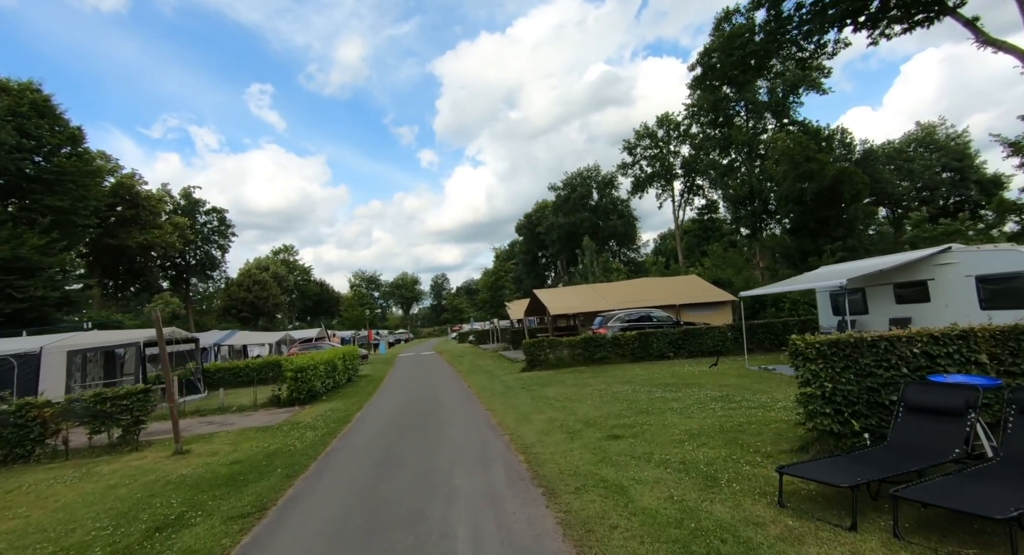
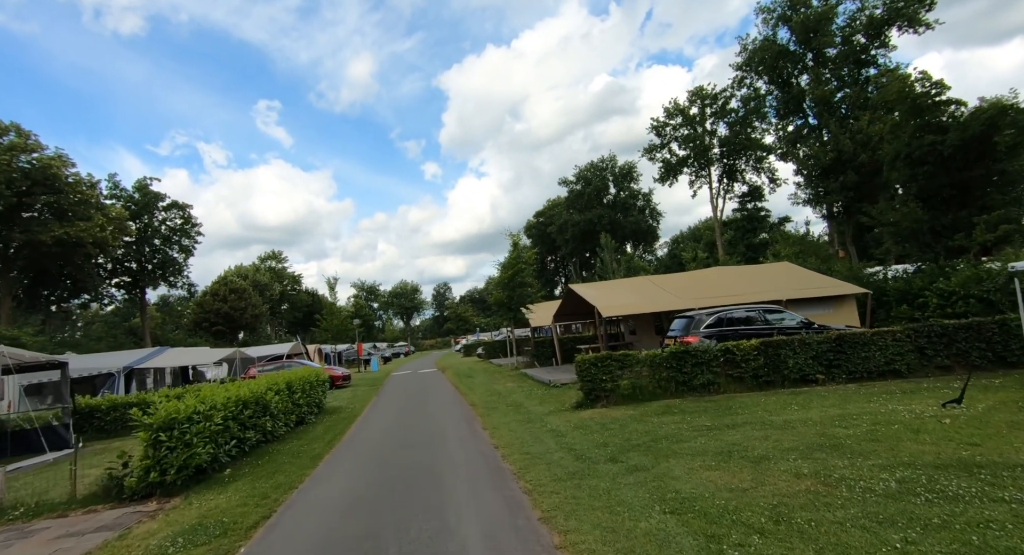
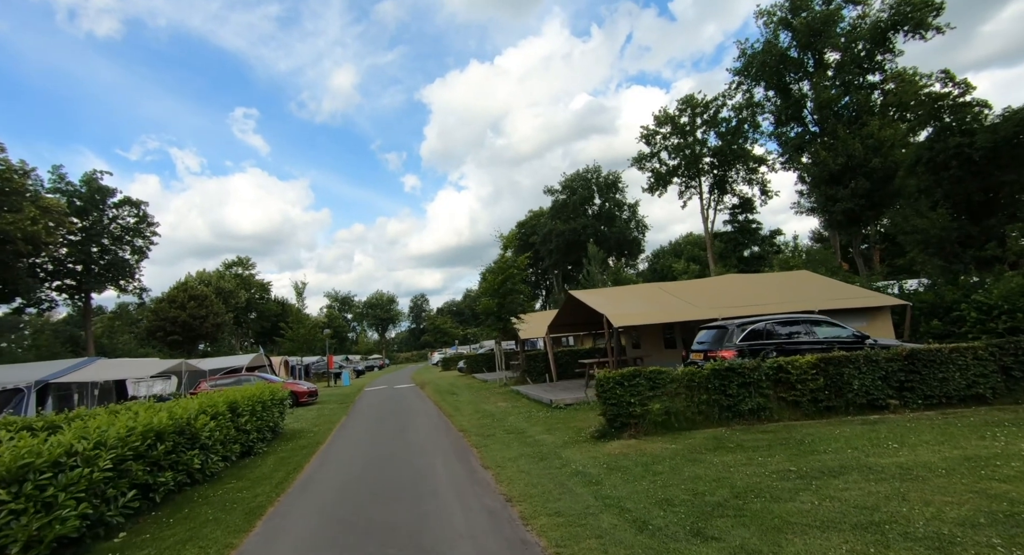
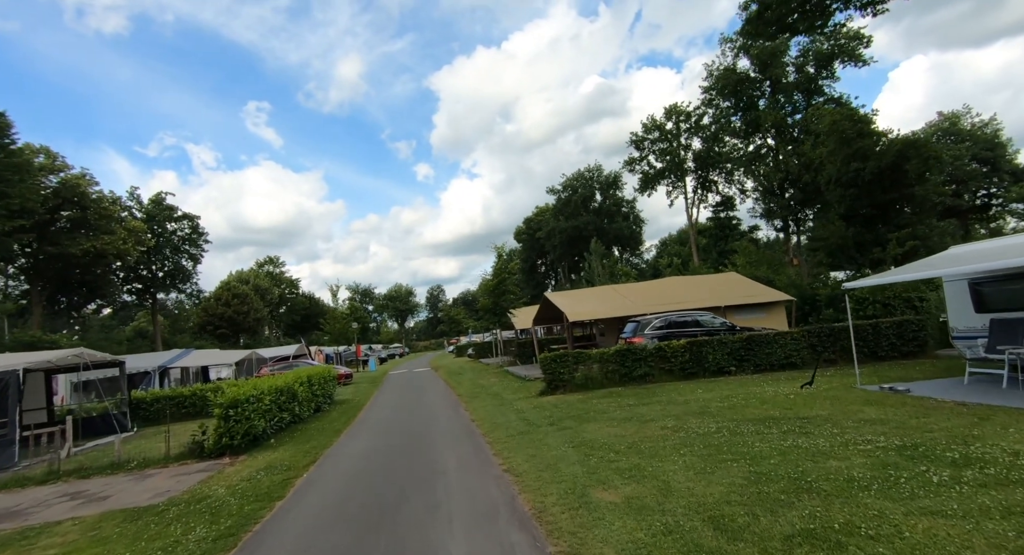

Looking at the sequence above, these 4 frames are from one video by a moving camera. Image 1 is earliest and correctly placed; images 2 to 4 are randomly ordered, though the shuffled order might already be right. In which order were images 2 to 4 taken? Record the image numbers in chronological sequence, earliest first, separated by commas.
4, 2, 3
